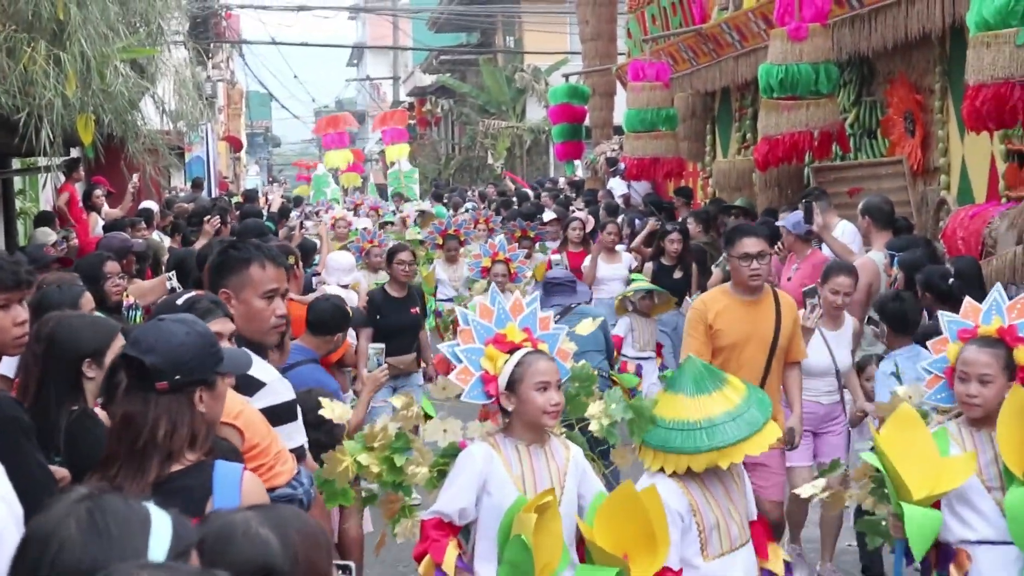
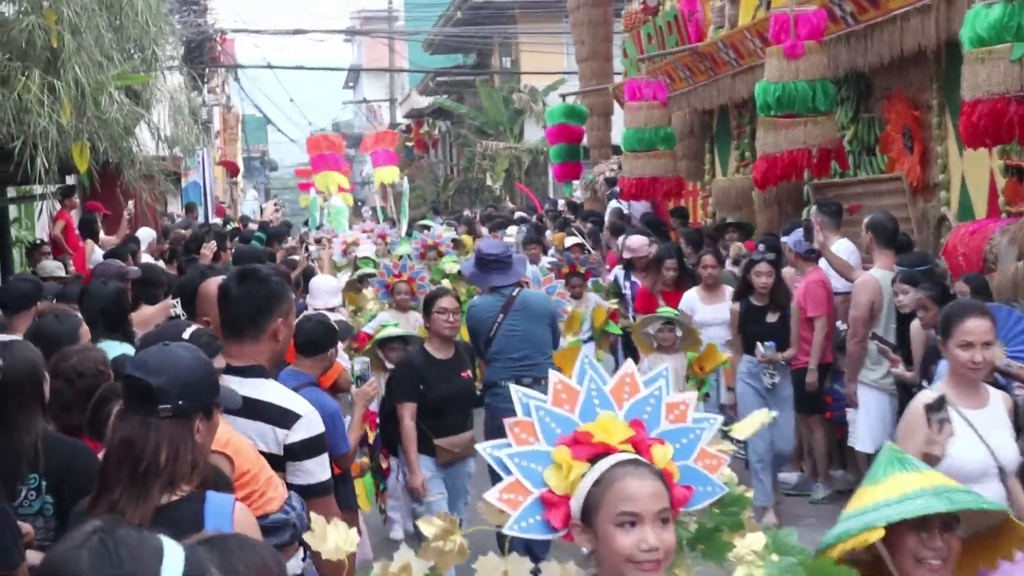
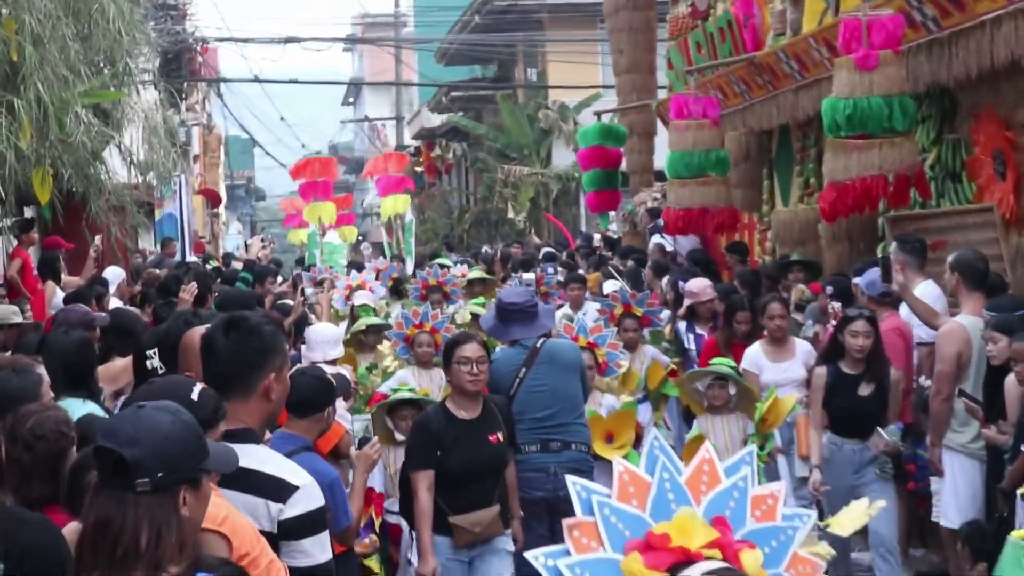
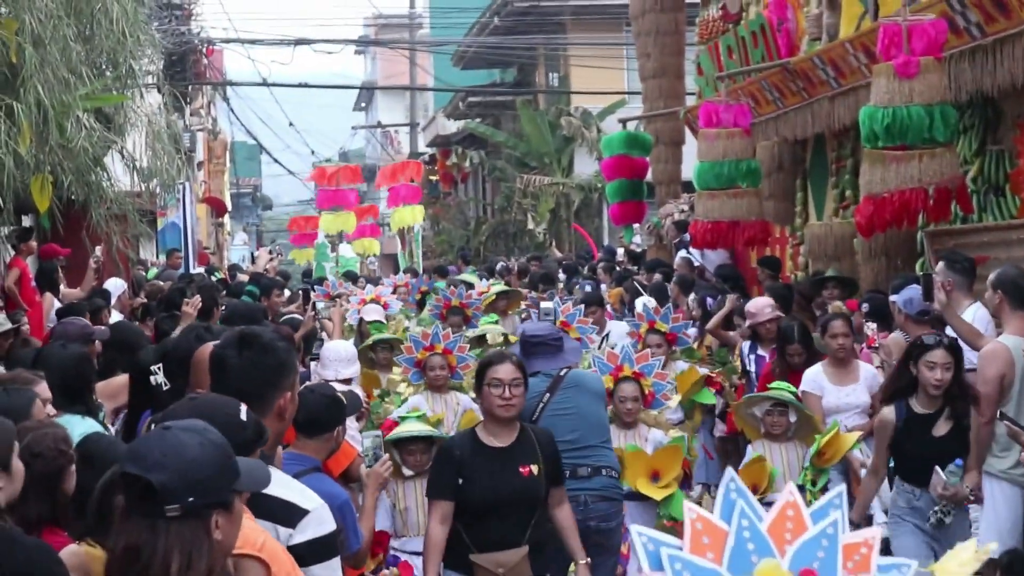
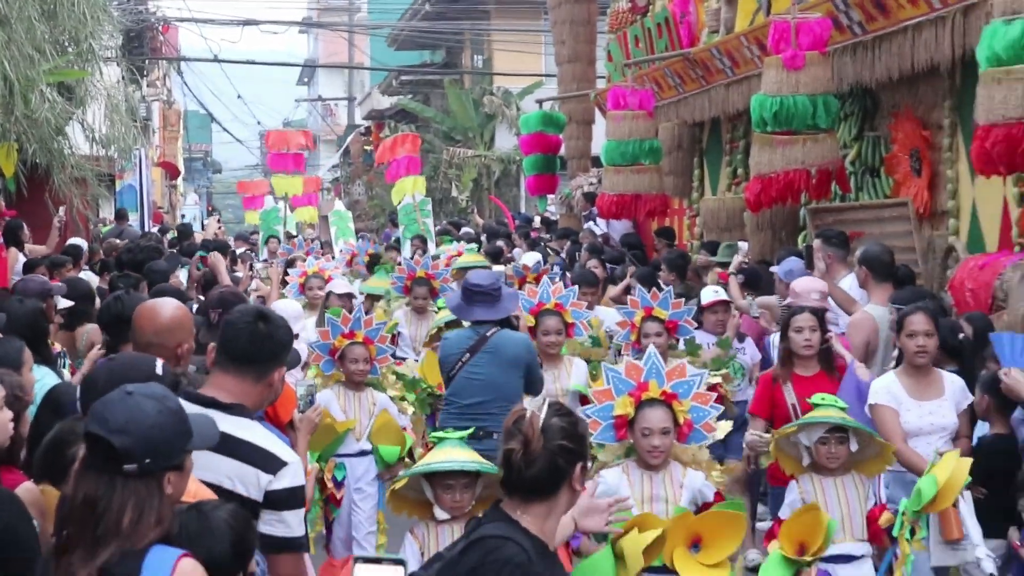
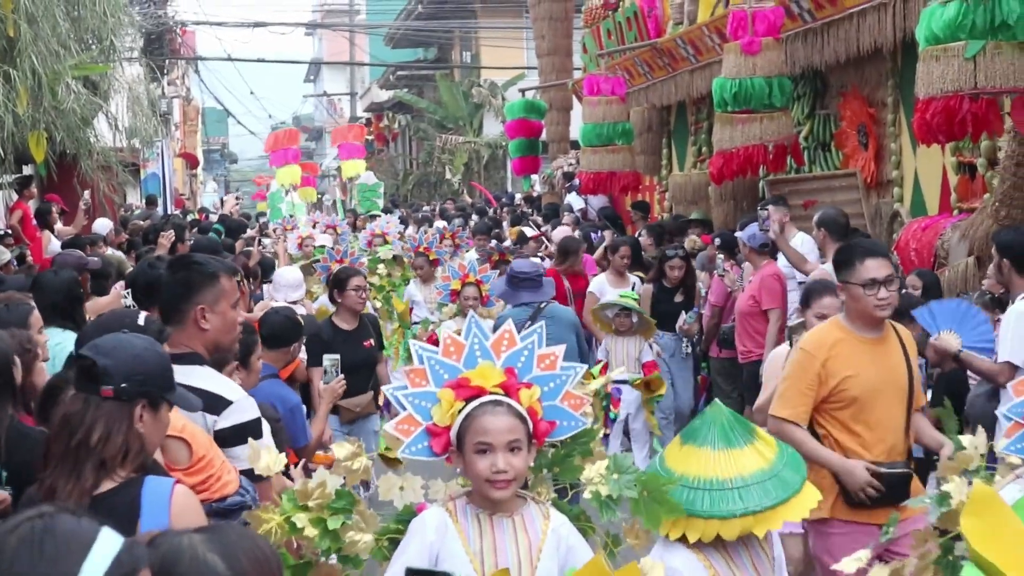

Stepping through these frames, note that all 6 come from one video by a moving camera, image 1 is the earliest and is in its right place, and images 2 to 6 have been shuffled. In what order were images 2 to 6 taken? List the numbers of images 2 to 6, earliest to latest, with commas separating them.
6, 2, 3, 4, 5
